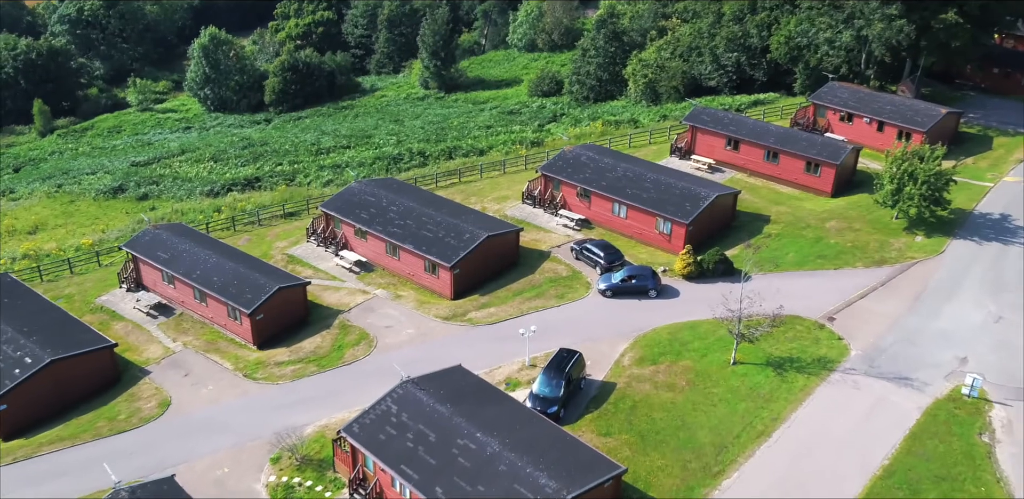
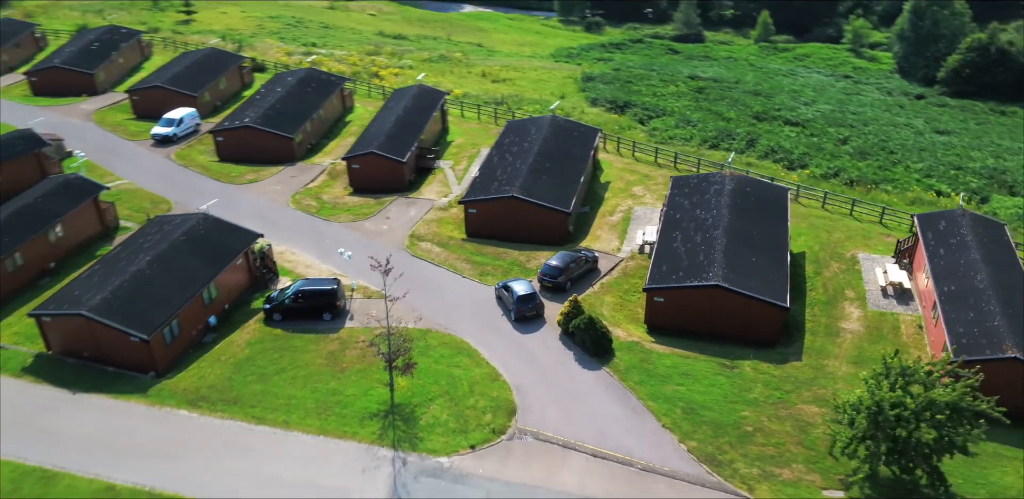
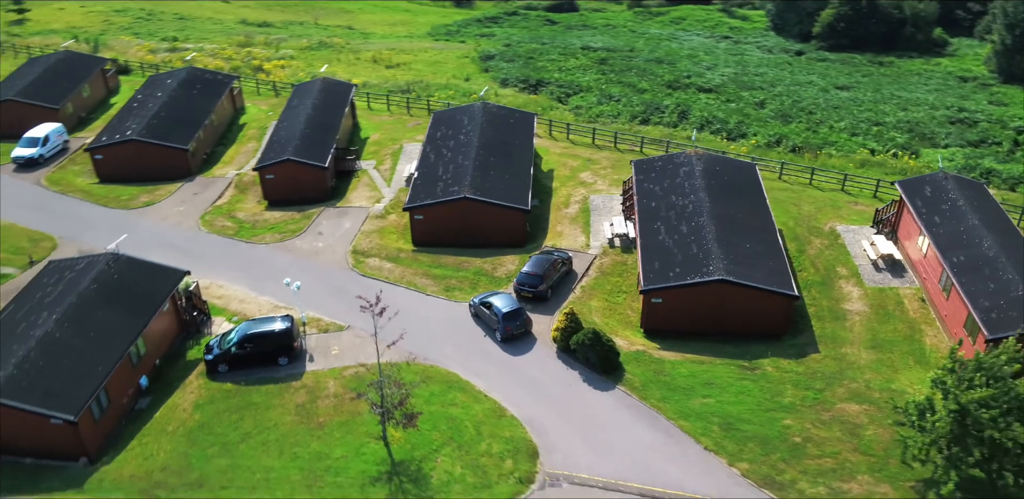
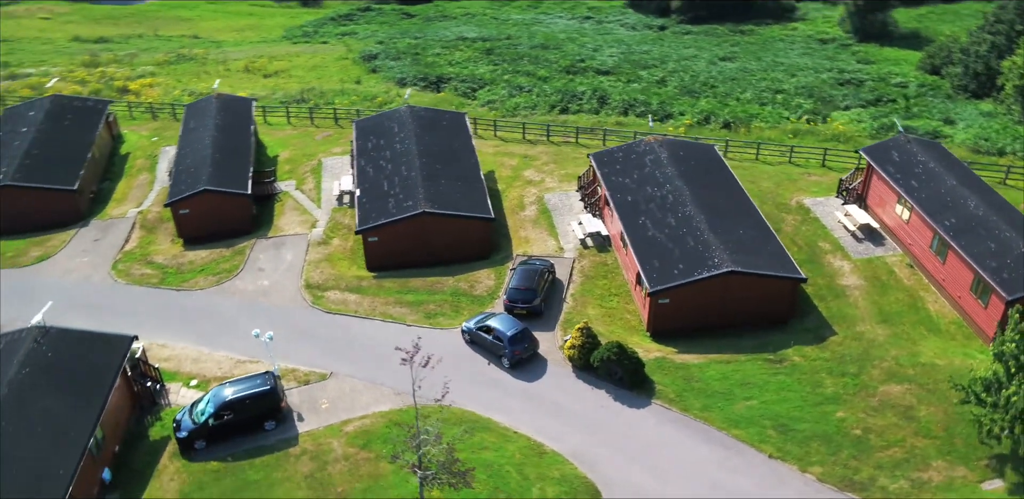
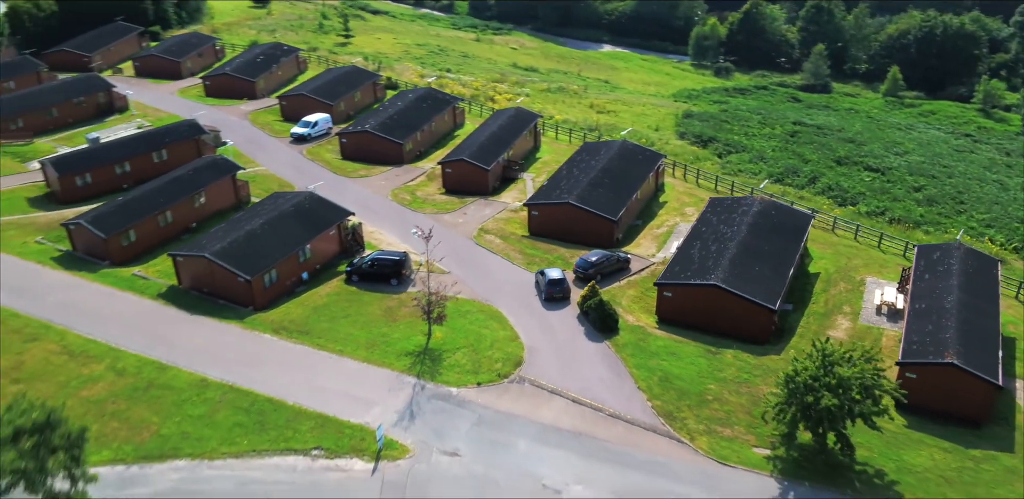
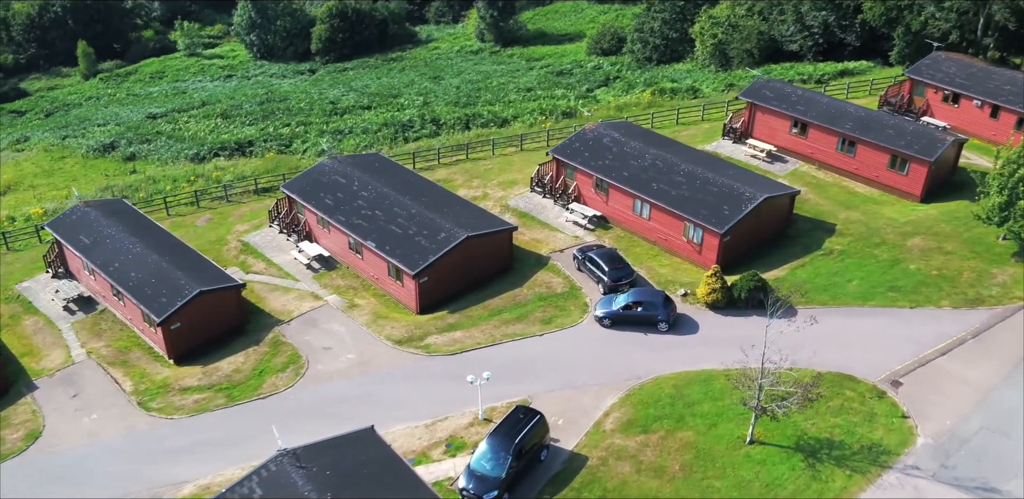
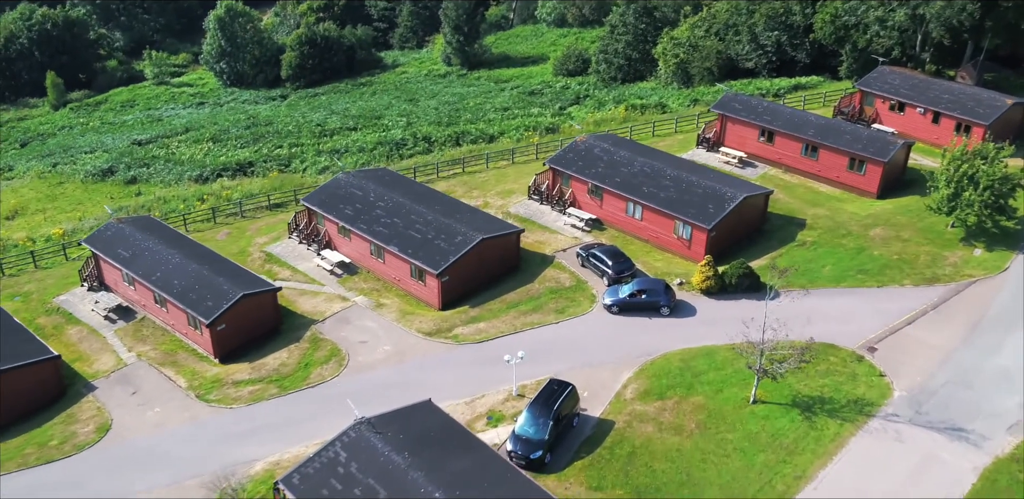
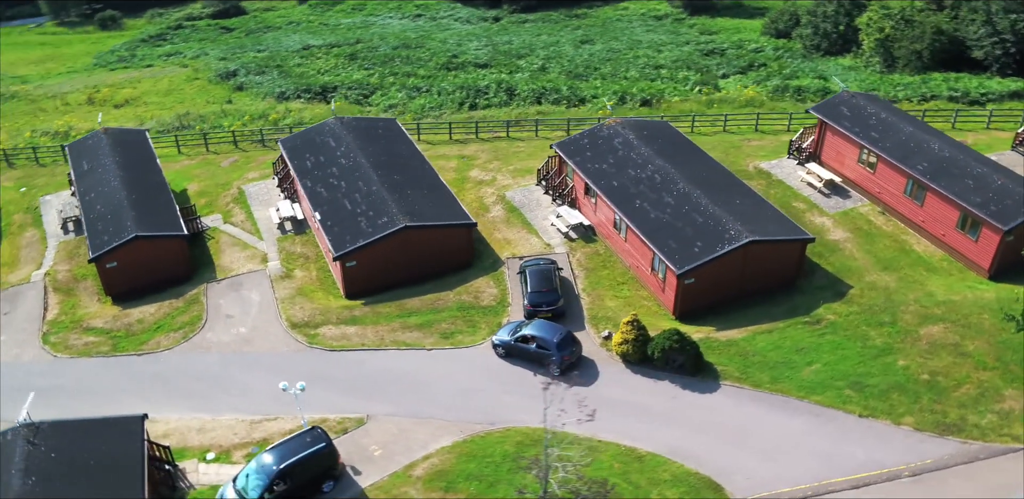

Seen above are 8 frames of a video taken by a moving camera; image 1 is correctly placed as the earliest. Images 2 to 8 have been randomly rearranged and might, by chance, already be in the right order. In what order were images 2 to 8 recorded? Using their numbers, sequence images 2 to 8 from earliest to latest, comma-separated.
7, 6, 8, 4, 3, 2, 5
